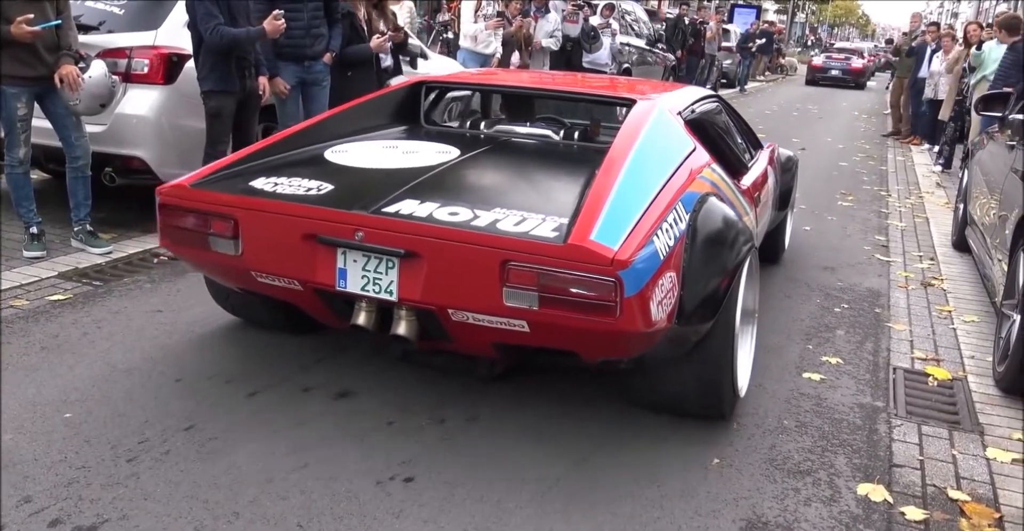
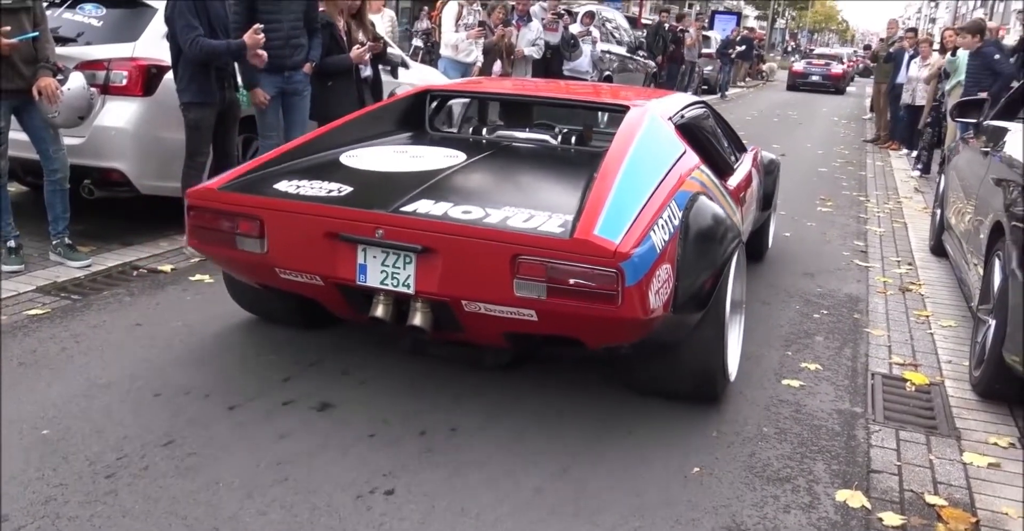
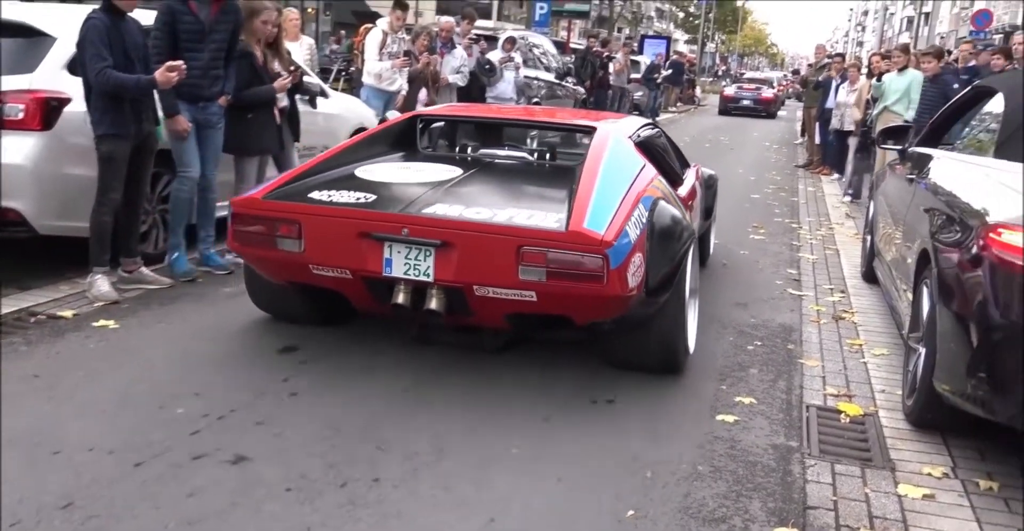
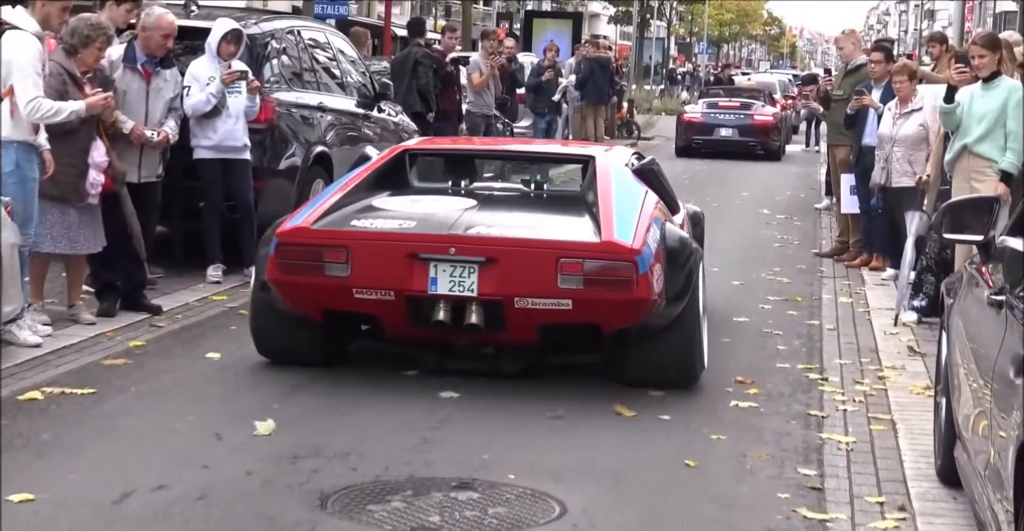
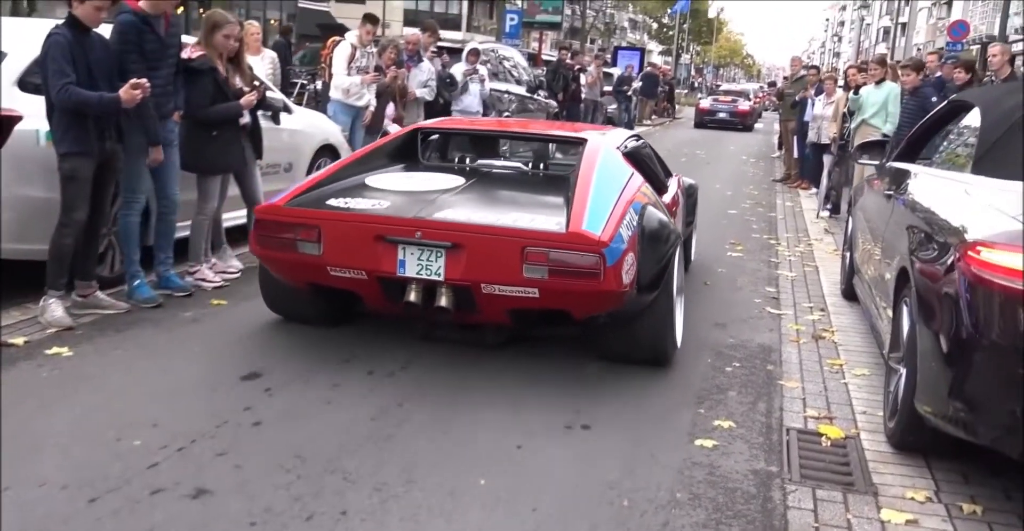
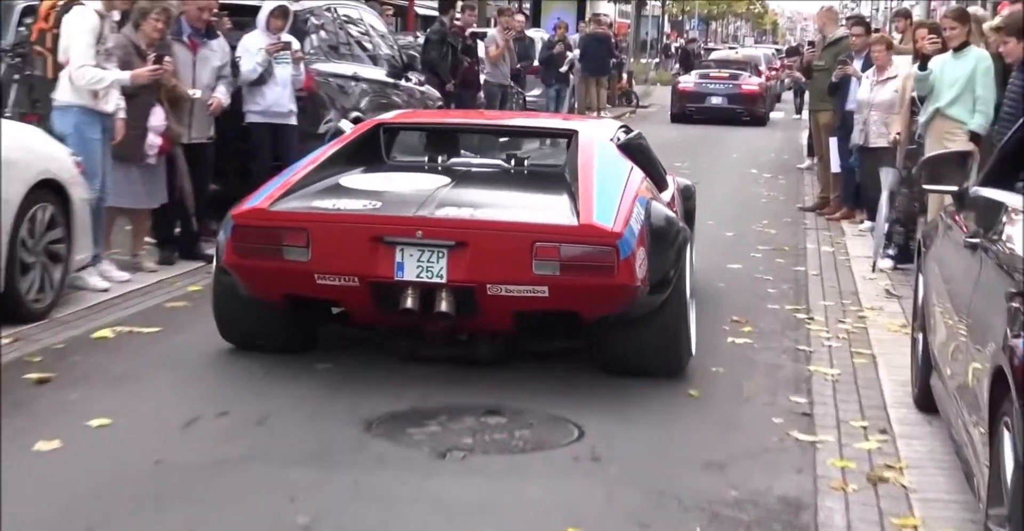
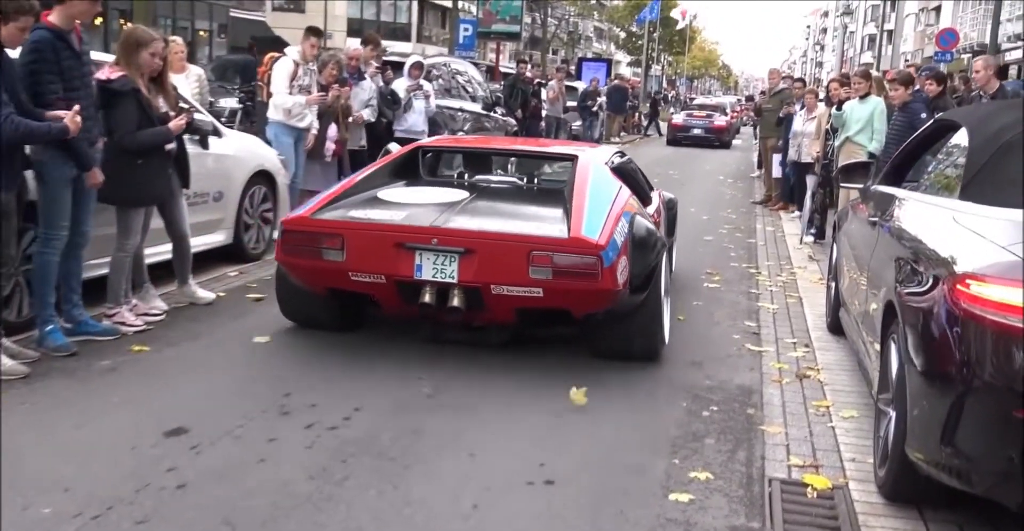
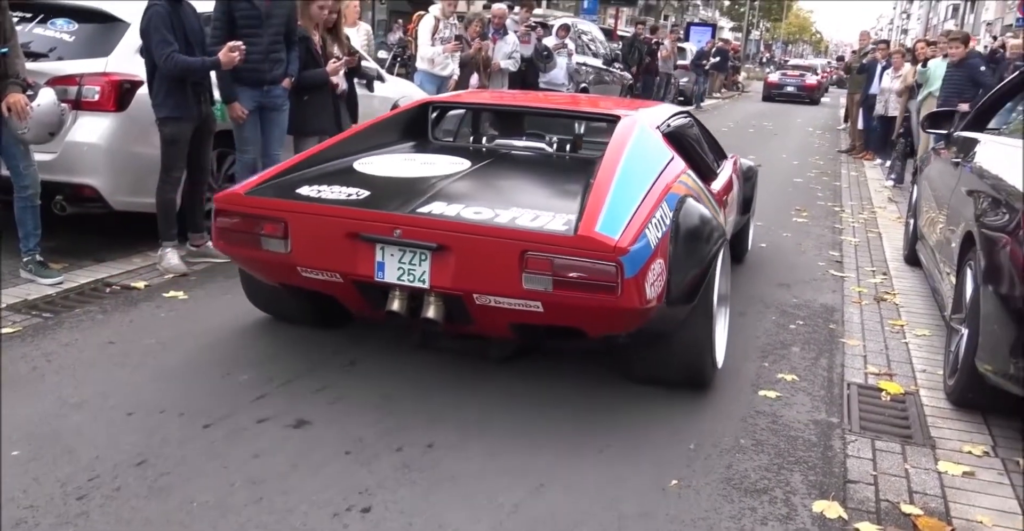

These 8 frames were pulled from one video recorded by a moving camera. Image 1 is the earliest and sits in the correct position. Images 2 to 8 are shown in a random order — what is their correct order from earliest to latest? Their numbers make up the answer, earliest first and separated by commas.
2, 8, 3, 5, 7, 6, 4
